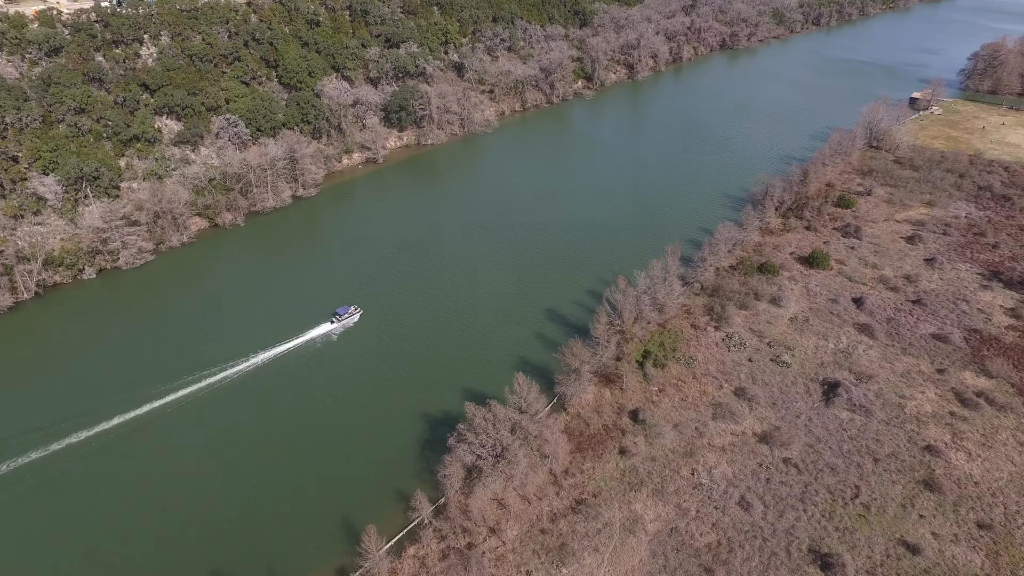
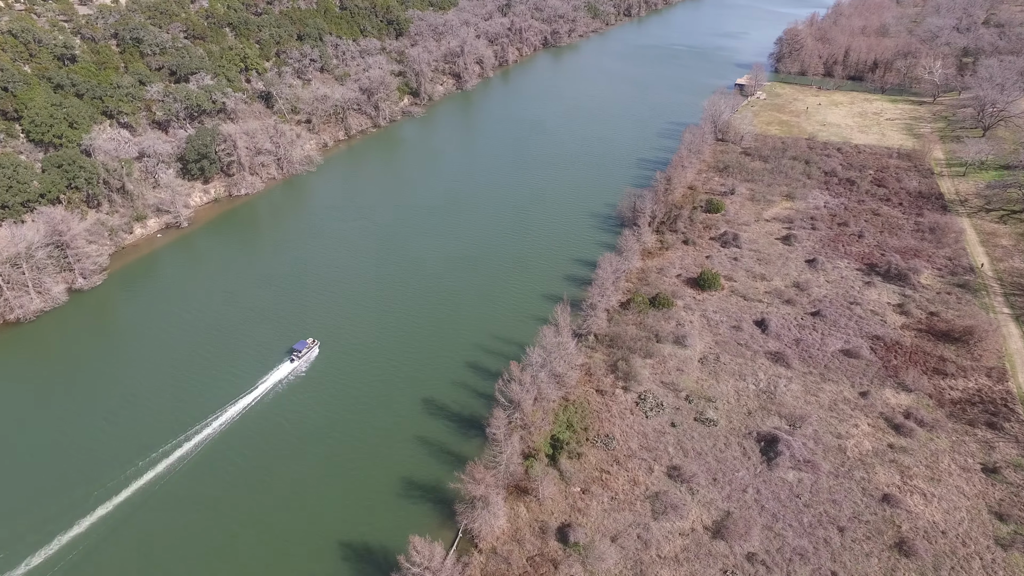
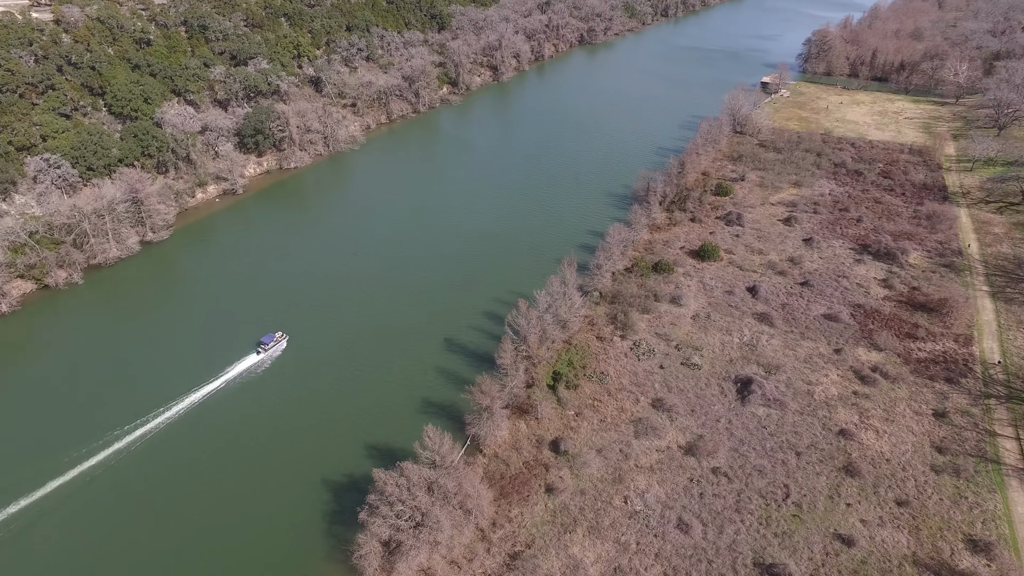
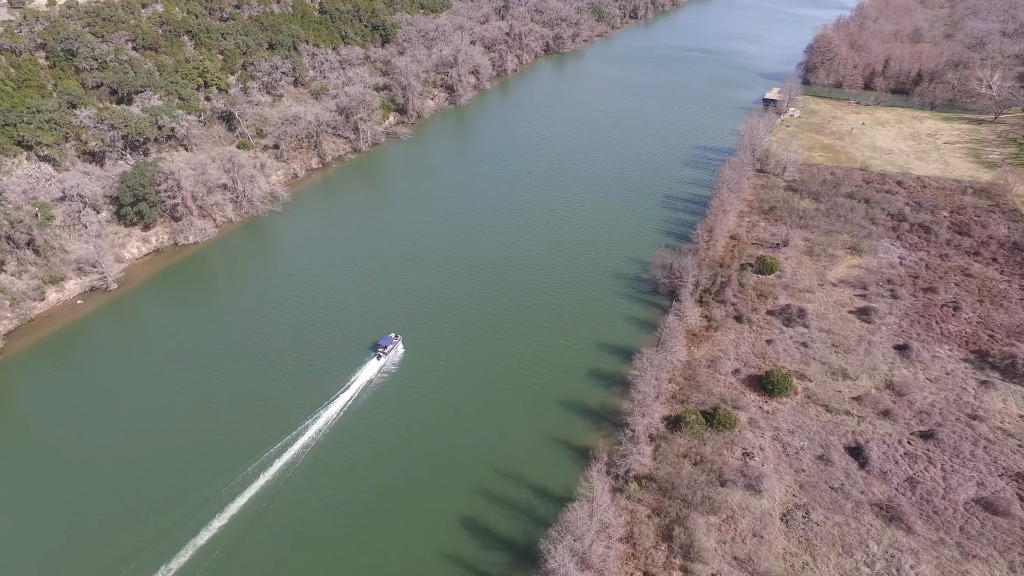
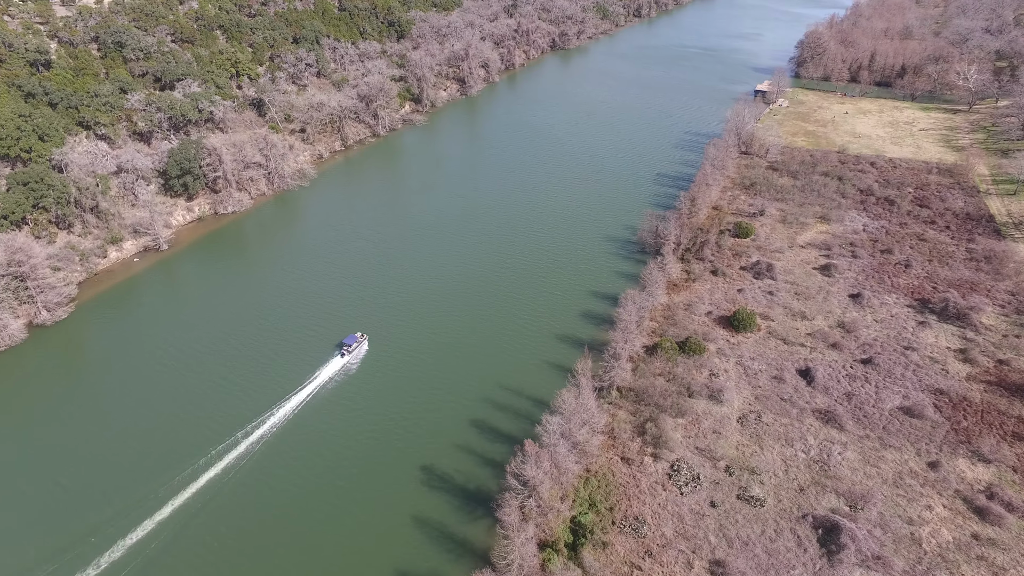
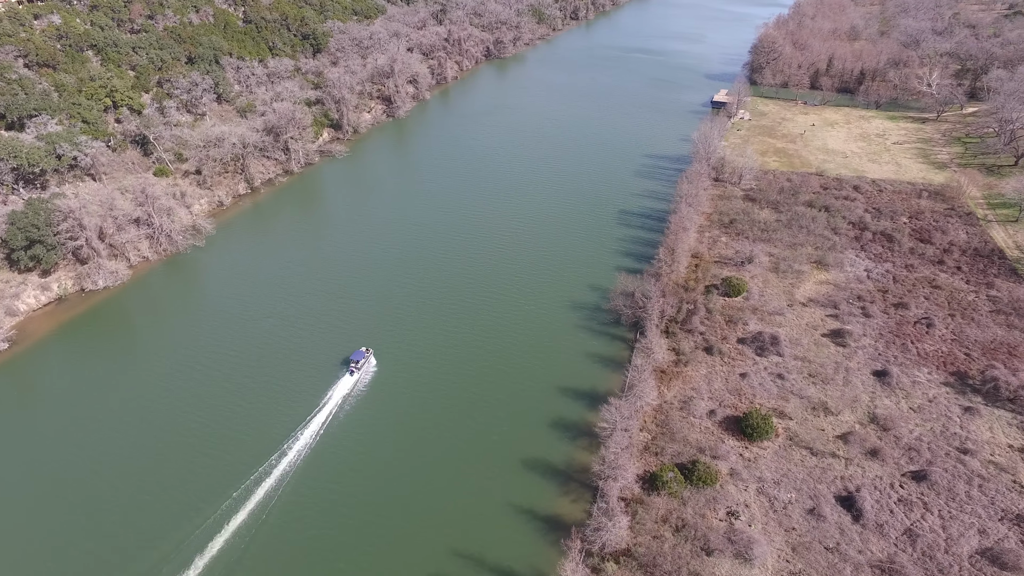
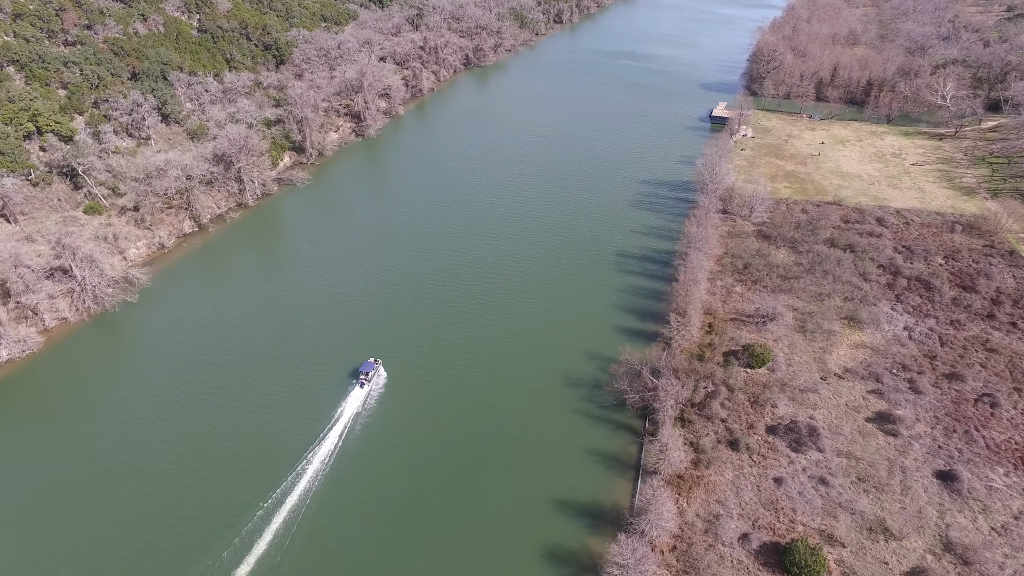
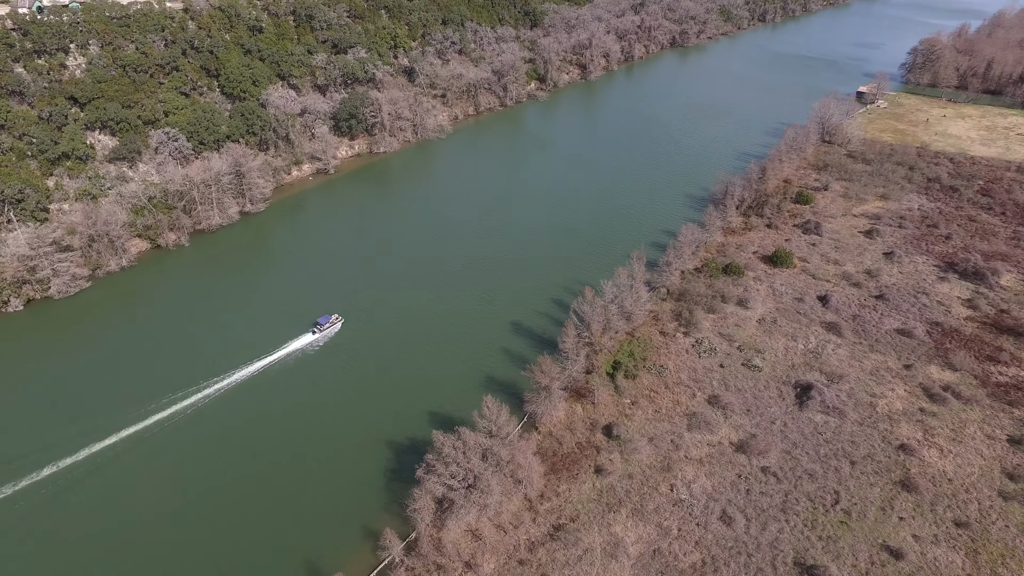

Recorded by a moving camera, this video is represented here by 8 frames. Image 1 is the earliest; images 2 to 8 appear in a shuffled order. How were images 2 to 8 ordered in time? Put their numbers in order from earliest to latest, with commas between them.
8, 3, 2, 5, 4, 6, 7
